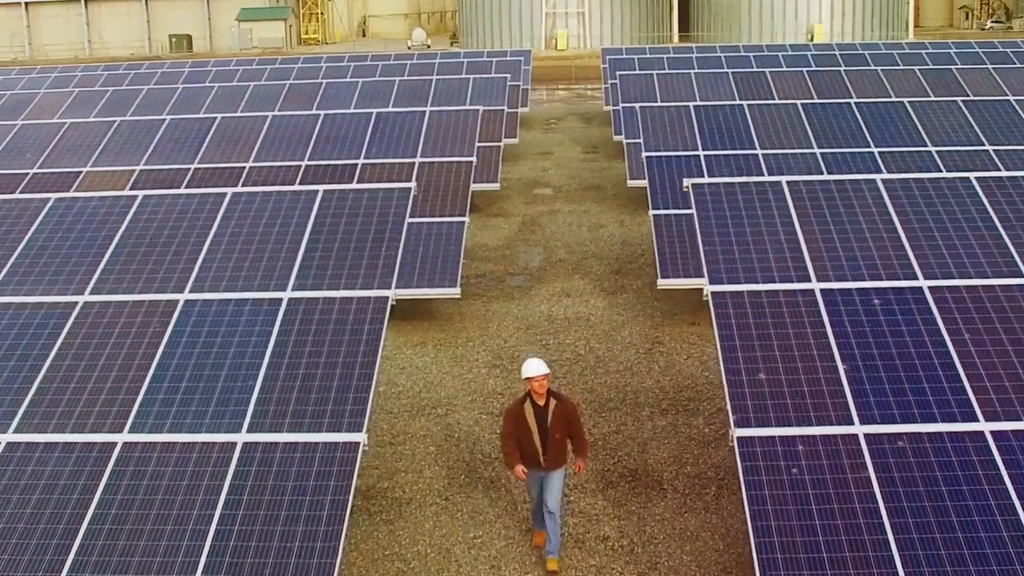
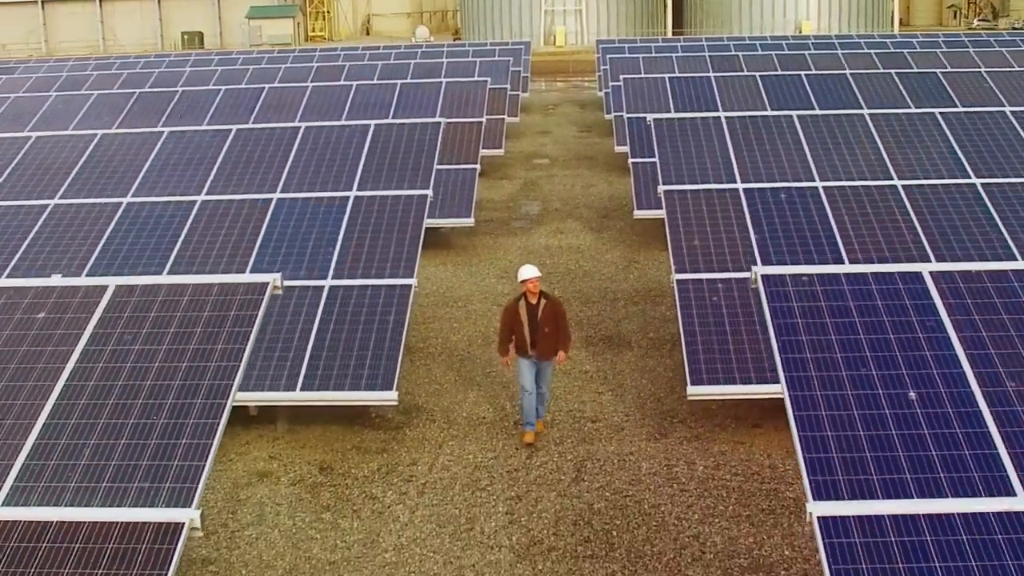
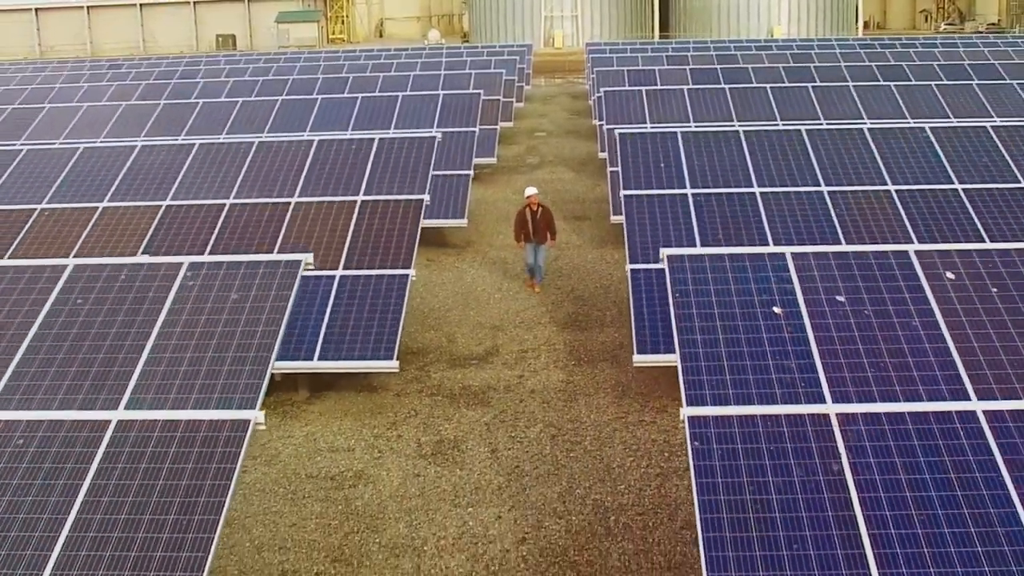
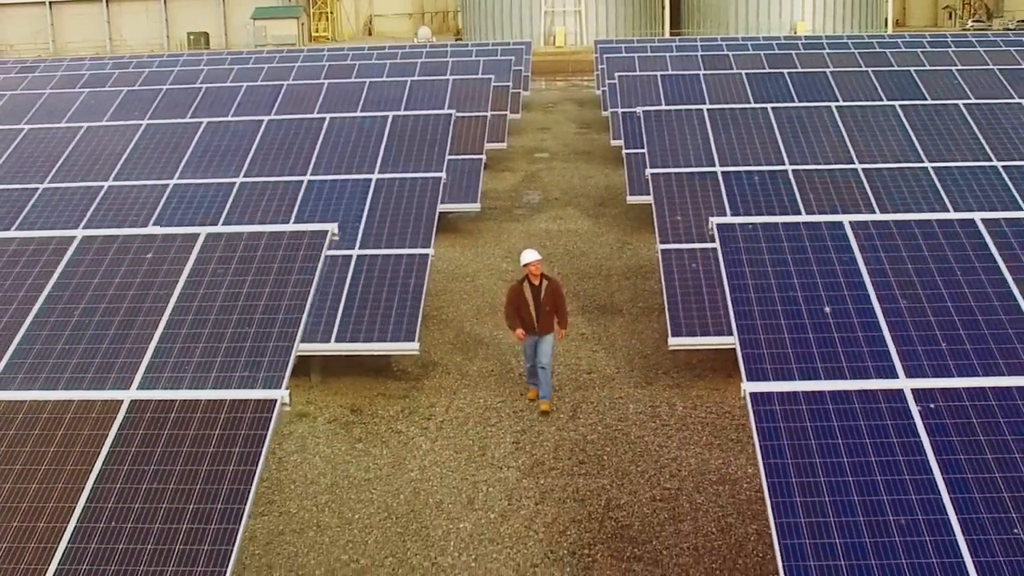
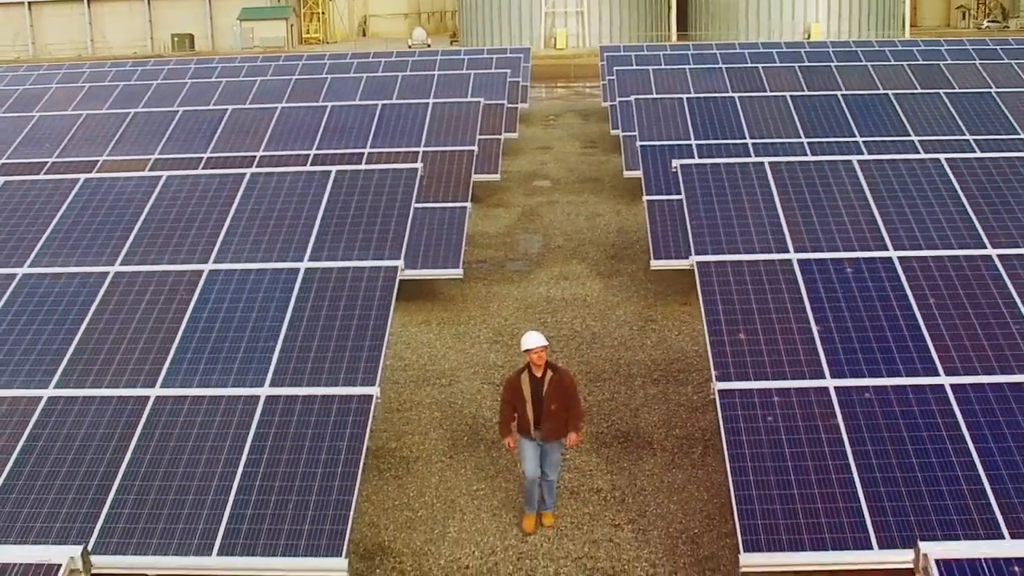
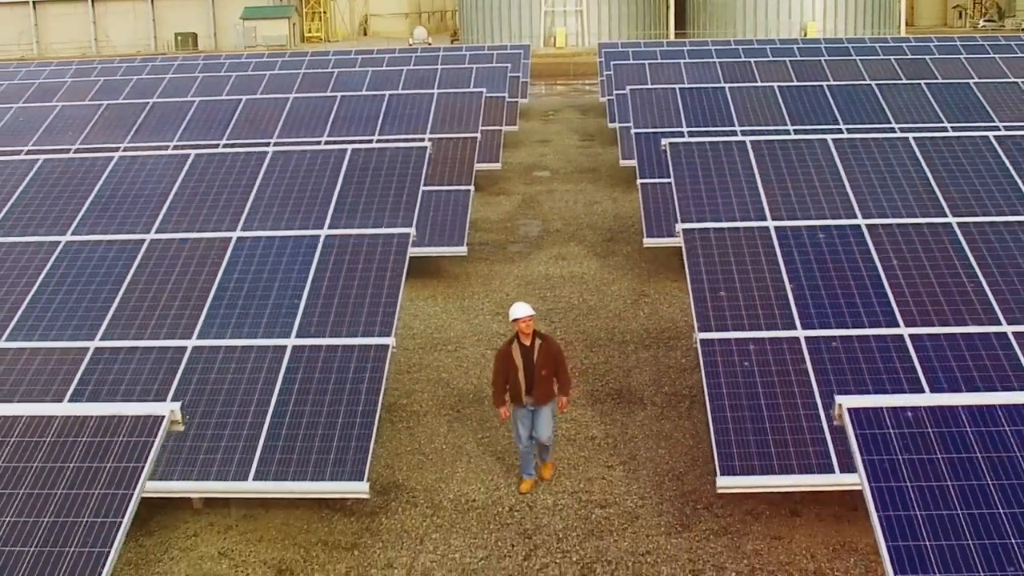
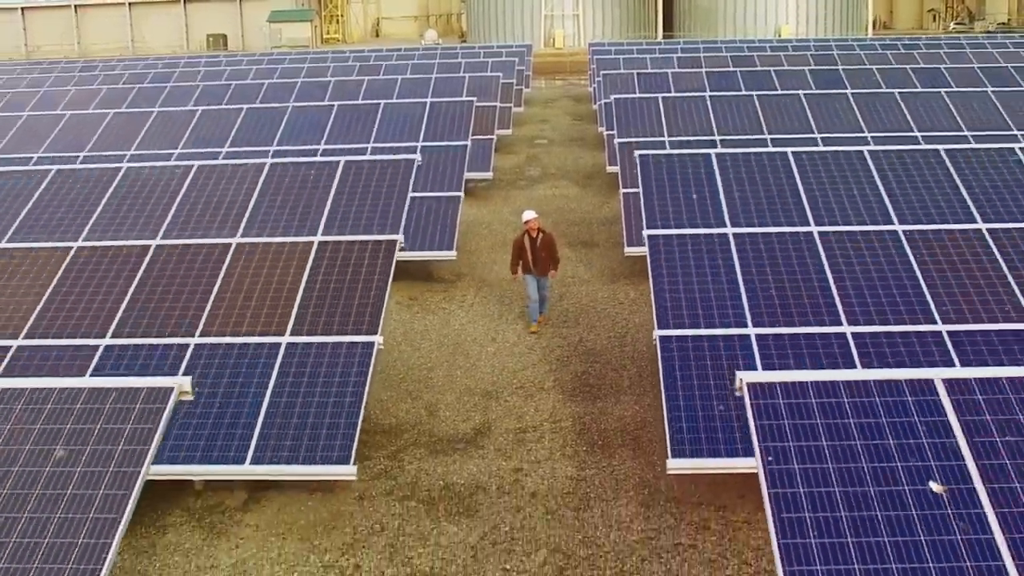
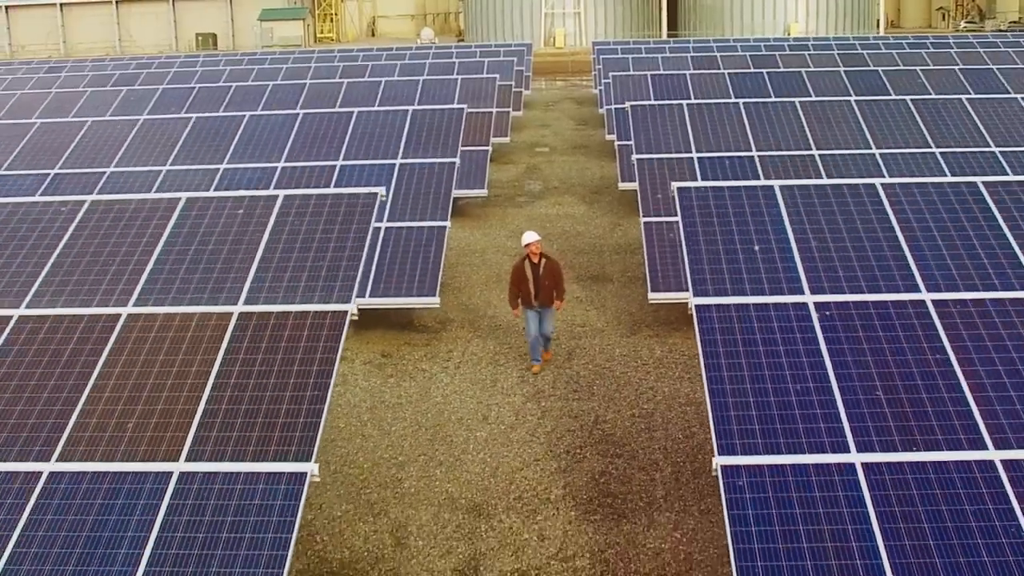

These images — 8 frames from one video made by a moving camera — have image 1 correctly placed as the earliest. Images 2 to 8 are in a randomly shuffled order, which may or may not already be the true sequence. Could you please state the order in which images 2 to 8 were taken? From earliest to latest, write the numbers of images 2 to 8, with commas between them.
5, 6, 2, 4, 8, 7, 3
